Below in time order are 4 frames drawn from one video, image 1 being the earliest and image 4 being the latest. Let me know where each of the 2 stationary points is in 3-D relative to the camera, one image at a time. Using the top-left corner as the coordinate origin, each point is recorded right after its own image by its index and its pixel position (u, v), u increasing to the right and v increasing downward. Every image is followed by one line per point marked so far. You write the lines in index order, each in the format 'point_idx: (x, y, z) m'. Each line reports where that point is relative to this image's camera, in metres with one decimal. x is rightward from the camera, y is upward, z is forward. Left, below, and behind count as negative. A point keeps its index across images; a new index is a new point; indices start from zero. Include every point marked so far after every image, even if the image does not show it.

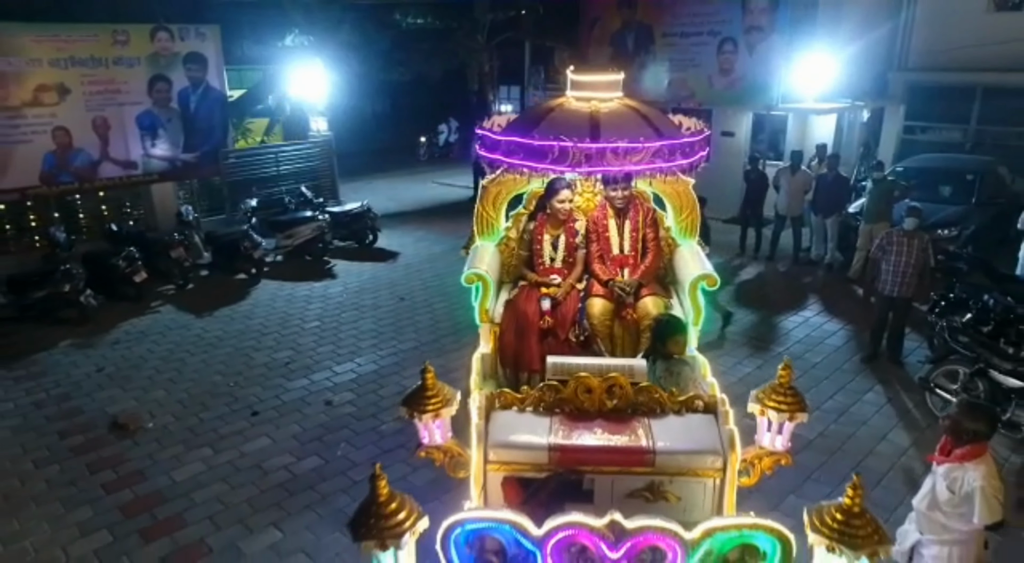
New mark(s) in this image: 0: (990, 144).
0: (+9.9, +2.9, +11.2) m
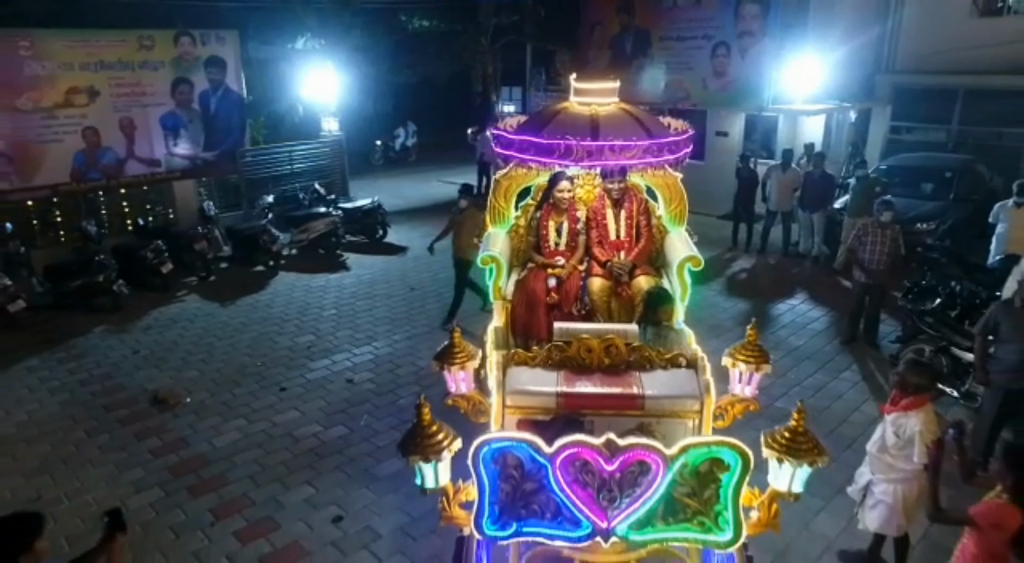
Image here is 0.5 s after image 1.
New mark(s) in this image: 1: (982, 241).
0: (+10.0, +3.0, +11.8) m
1: (+8.6, +0.7, +9.9) m
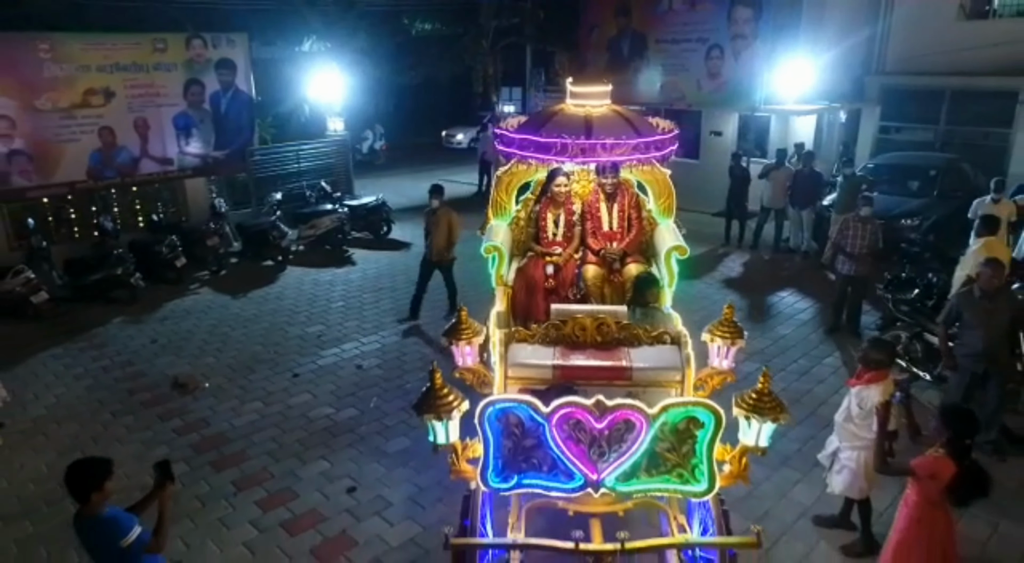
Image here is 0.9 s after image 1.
0: (+10.0, +3.1, +12.2) m
1: (+8.6, +0.8, +10.3) m
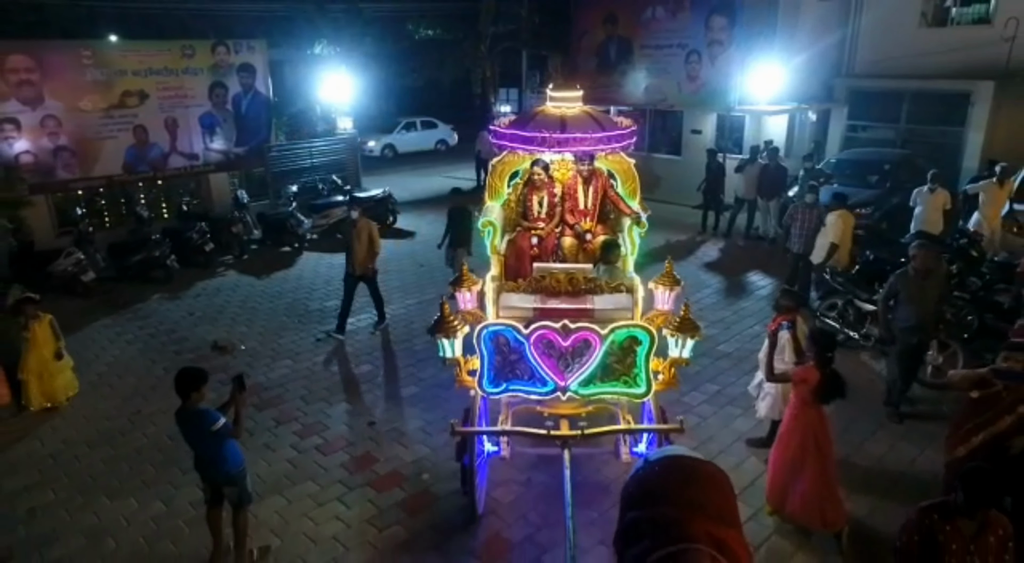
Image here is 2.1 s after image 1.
0: (+9.9, +3.5, +13.3) m
1: (+8.5, +1.2, +11.4) m
